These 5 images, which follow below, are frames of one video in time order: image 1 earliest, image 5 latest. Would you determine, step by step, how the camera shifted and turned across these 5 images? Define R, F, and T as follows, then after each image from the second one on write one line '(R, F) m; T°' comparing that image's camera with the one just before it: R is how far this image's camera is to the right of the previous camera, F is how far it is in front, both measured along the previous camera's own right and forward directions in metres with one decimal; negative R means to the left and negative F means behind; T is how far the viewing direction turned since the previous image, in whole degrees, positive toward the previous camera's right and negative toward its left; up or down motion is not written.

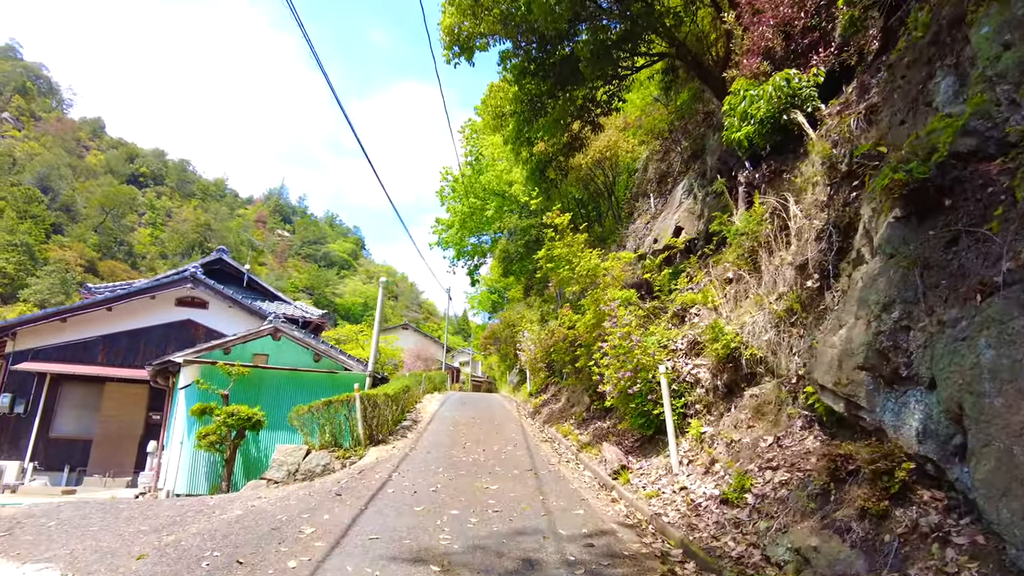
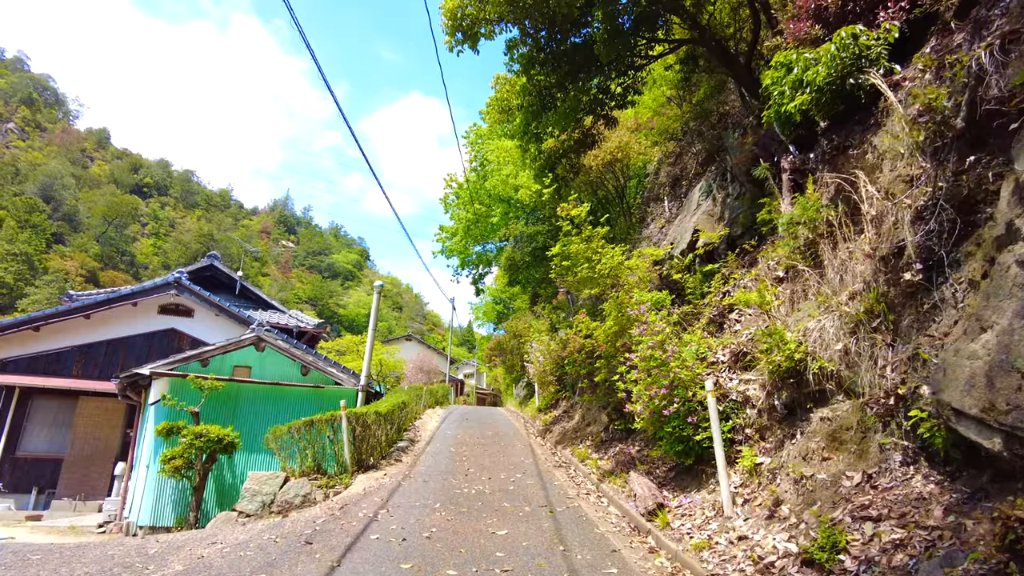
(-0.1, +1.1) m; 0°
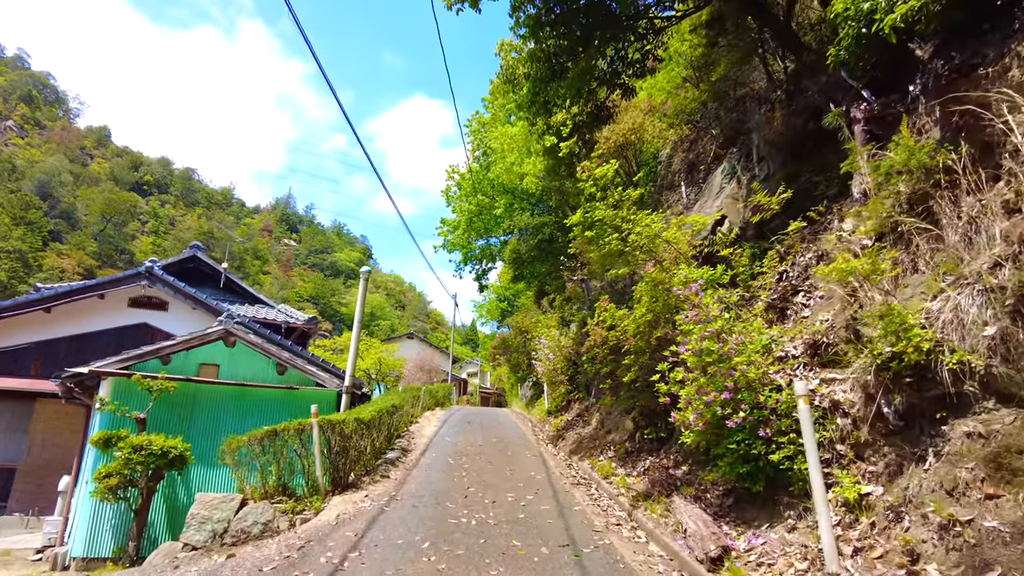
(-0.1, +1.4) m; 0°
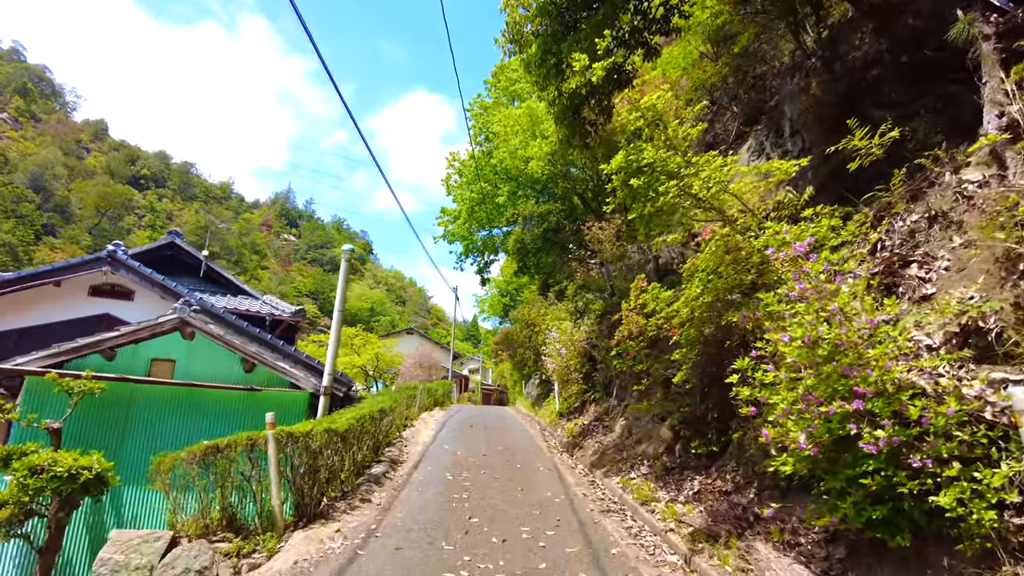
(-0.1, +1.4) m; 0°
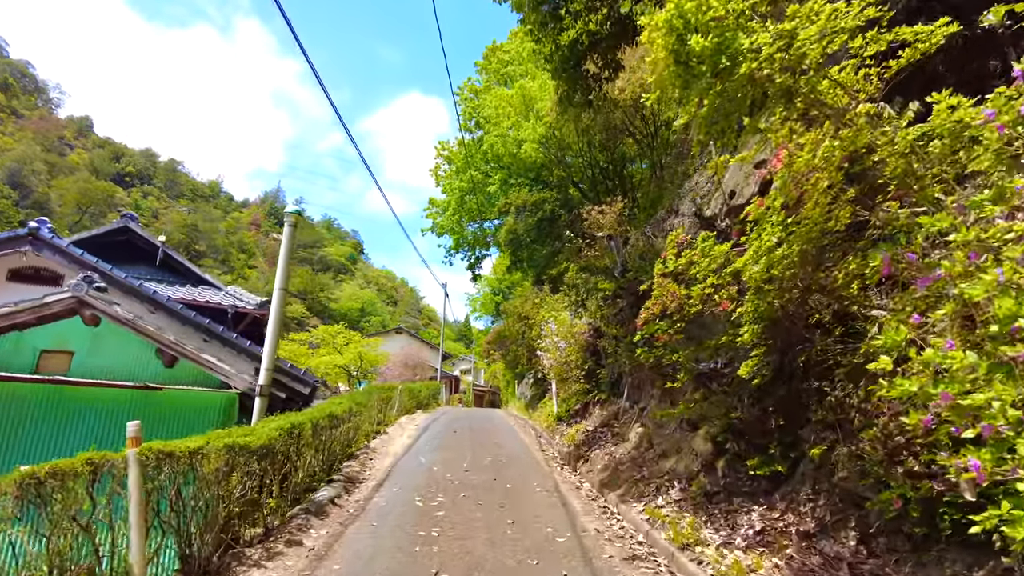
(0.0, +1.6) m; +1°
